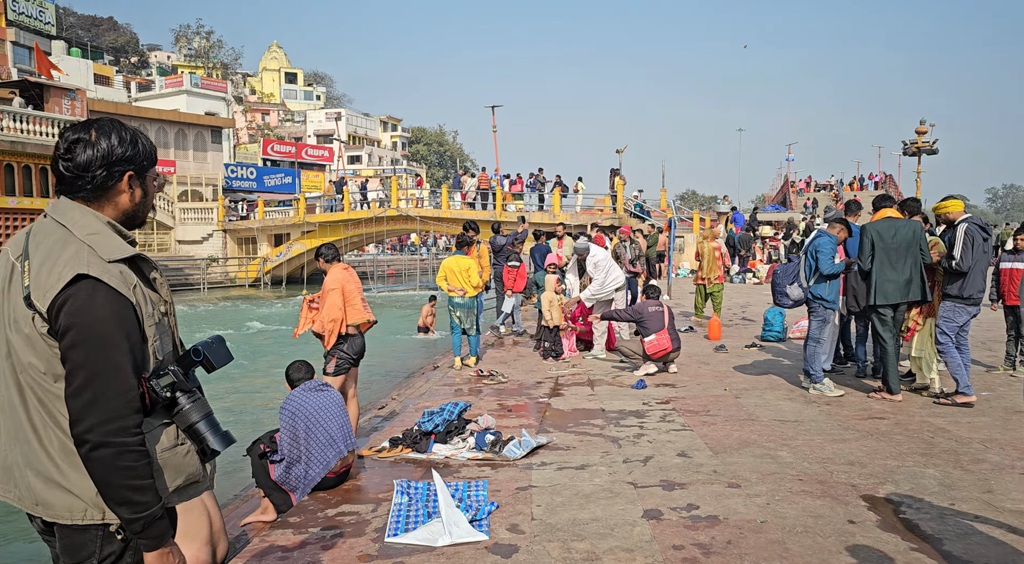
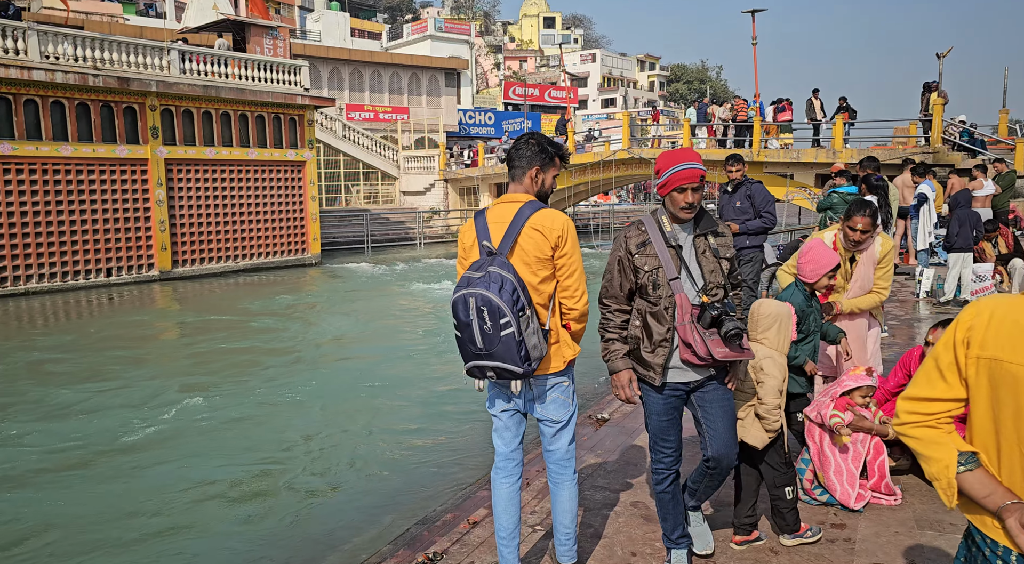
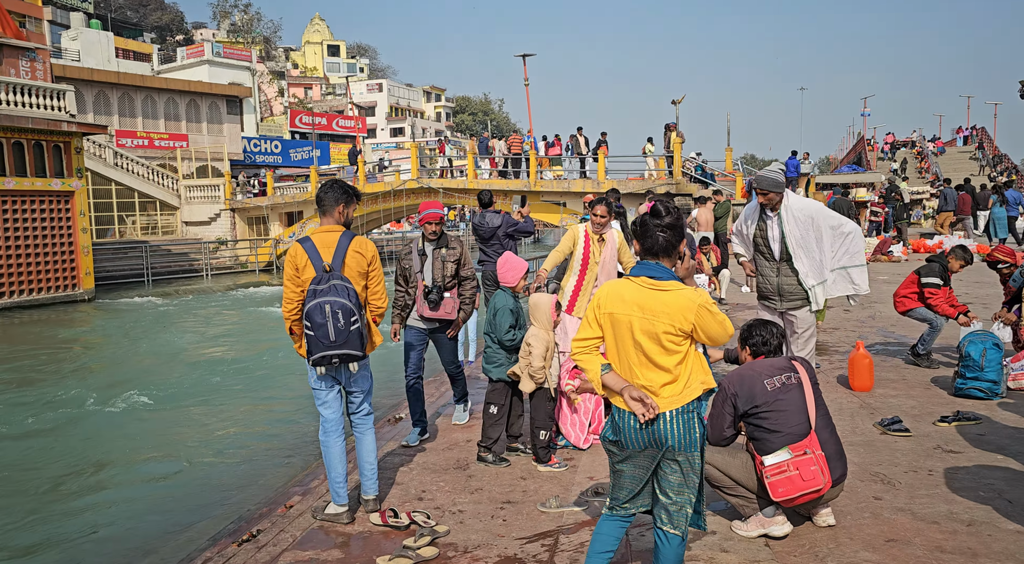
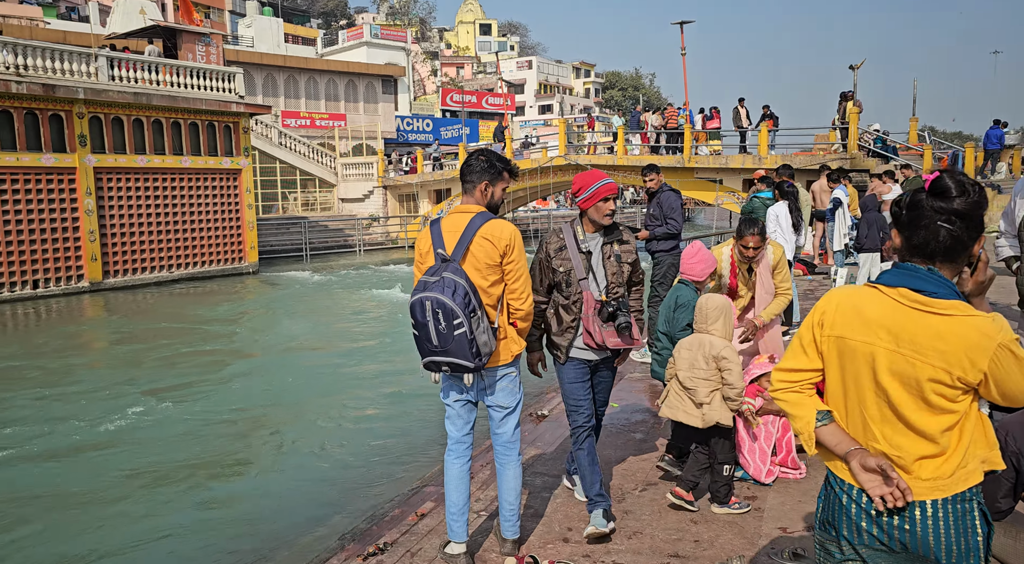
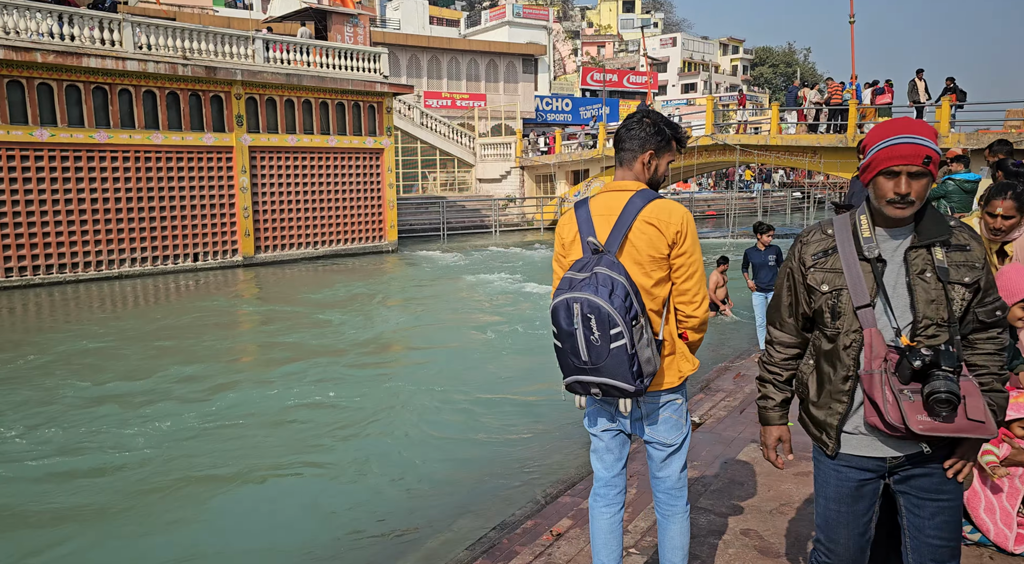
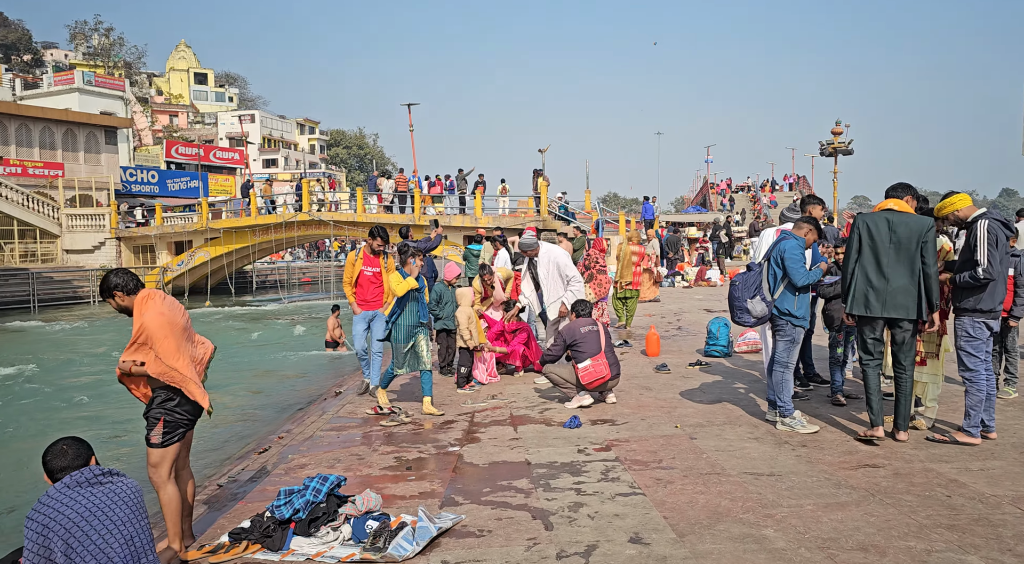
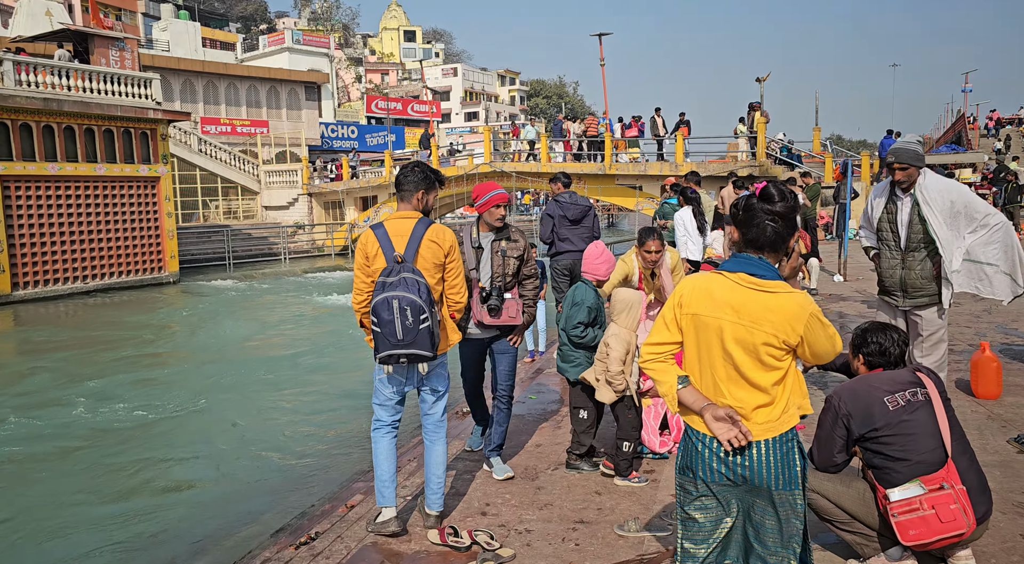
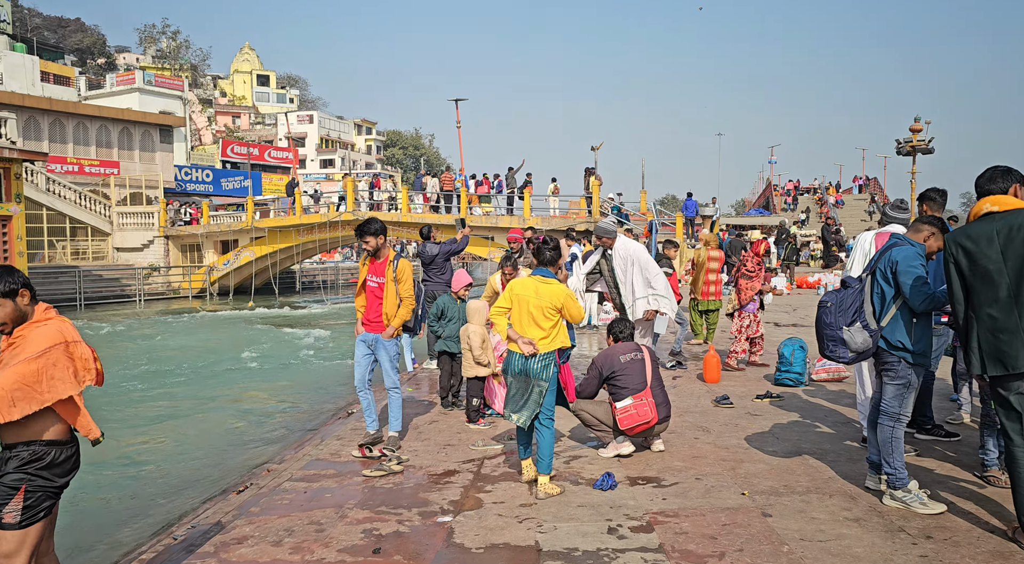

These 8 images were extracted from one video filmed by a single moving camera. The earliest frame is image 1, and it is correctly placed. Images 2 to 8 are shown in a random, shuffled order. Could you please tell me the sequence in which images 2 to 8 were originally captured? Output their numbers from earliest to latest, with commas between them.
6, 8, 3, 7, 4, 2, 5
